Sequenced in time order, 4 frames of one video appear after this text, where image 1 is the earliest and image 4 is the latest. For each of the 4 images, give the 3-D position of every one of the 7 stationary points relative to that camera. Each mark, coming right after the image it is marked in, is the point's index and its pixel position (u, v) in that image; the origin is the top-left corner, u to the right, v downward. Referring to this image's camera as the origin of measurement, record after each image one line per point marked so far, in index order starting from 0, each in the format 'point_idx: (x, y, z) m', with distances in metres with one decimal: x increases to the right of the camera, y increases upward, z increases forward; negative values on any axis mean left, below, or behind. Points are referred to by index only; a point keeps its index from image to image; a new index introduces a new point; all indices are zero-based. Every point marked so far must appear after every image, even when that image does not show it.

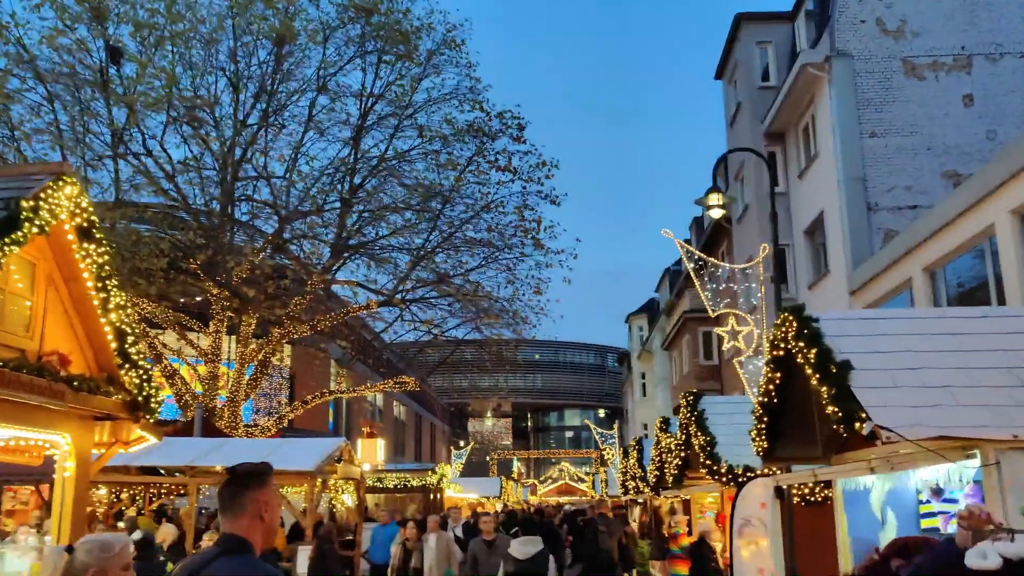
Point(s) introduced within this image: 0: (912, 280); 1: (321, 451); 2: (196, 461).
0: (+6.1, +0.1, +14.6) m
1: (-2.7, -2.3, +13.4) m
2: (-4.2, -2.3, +12.7) m
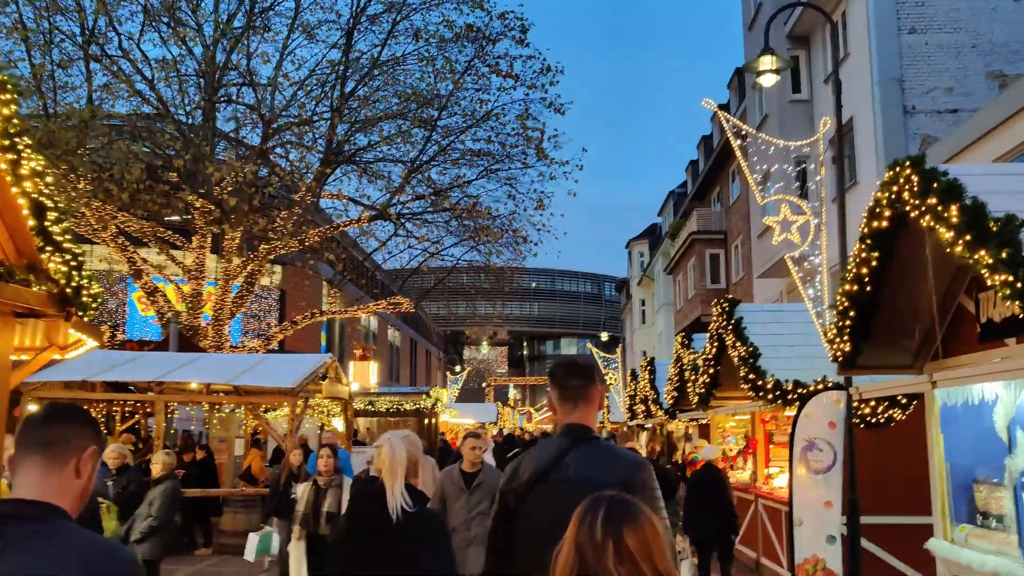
0: (+6.1, +1.4, +13.2) m
1: (-2.6, -1.0, +12.2) m
2: (-4.2, -1.1, +11.5) m
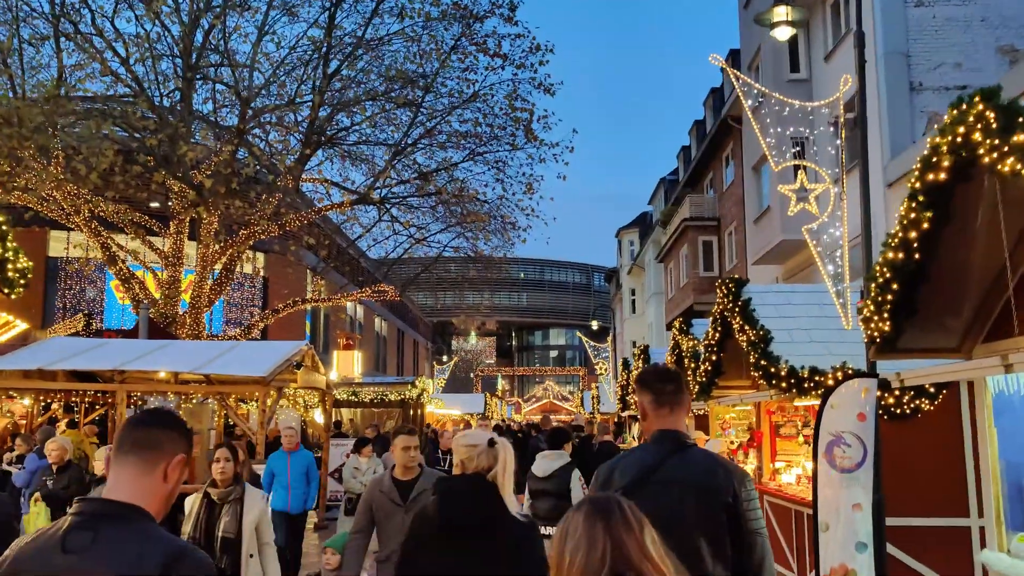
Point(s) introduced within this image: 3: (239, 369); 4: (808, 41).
0: (+6.0, +1.6, +12.6) m
1: (-2.8, -0.8, +11.5) m
2: (-4.3, -0.9, +10.8) m
3: (-3.1, -0.9, +10.7) m
4: (+5.6, +4.7, +18.4) m
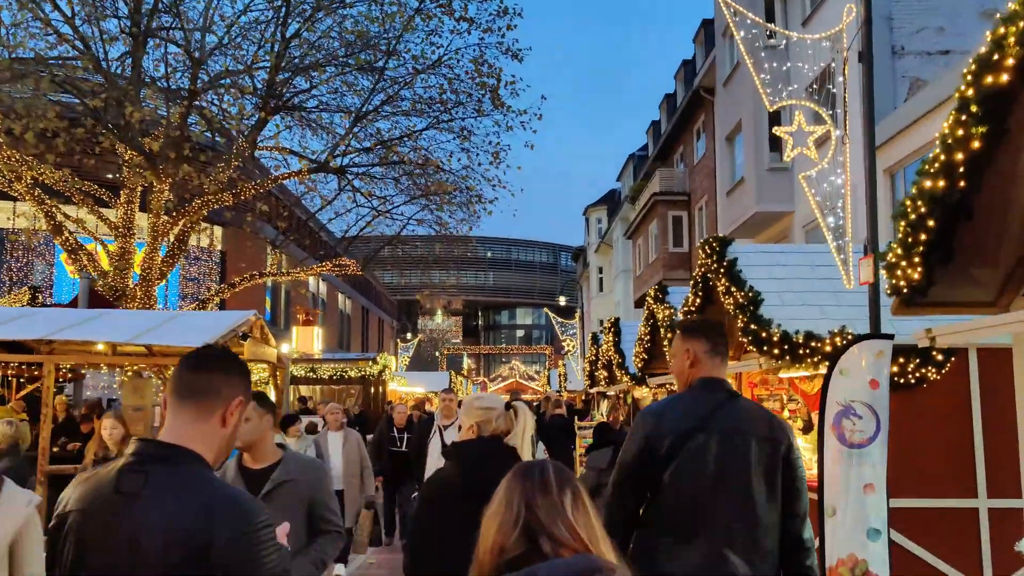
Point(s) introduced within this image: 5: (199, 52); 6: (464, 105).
0: (+5.5, +2.0, +12.1) m
1: (-3.2, -0.4, +10.7) m
2: (-4.7, -0.5, +9.9) m
3: (-3.4, -0.5, +9.9) m
4: (+5.0, +5.2, +17.8) m
5: (-6.4, +4.8, +19.9) m
6: (-1.0, +3.7, +19.7) m
